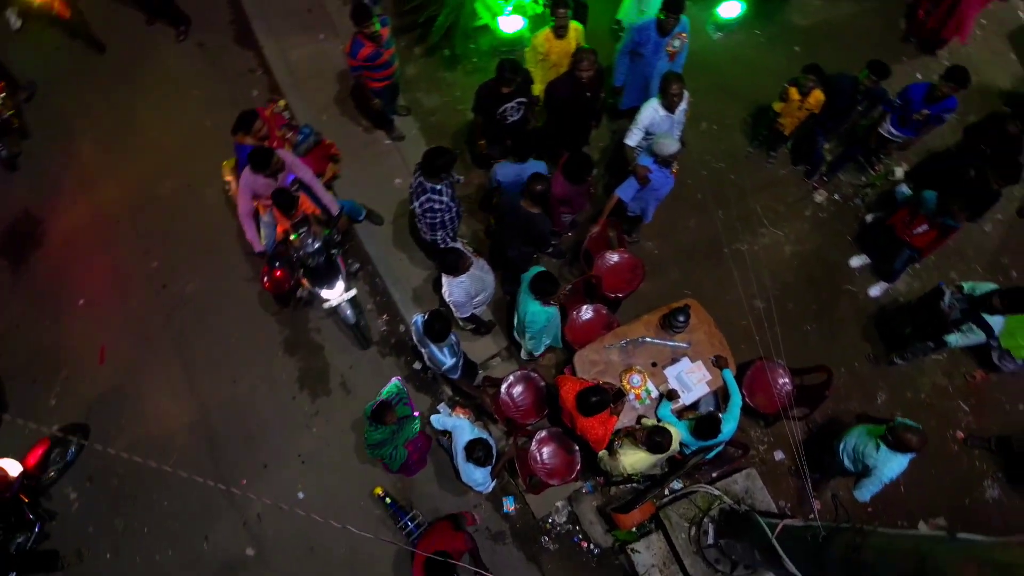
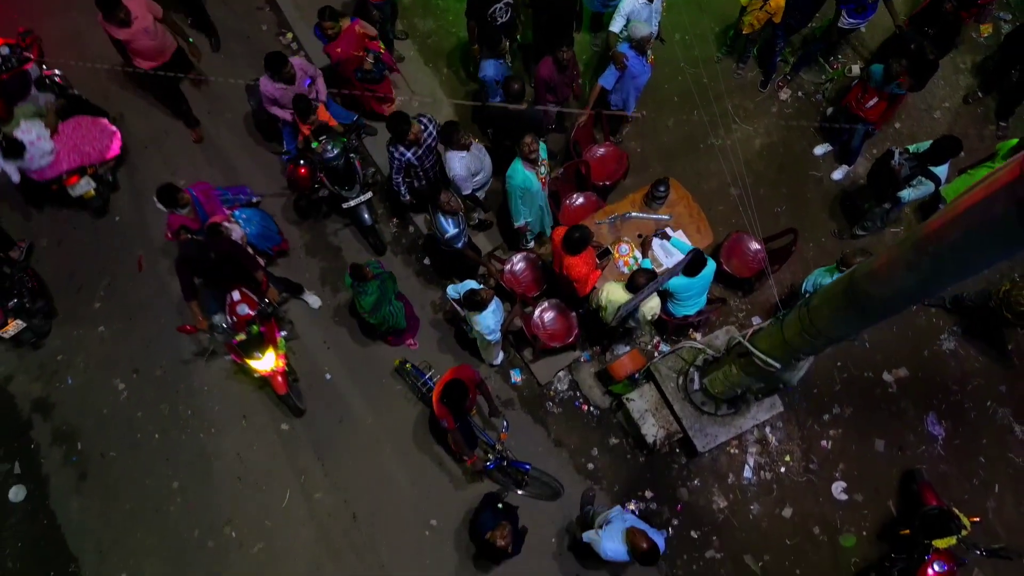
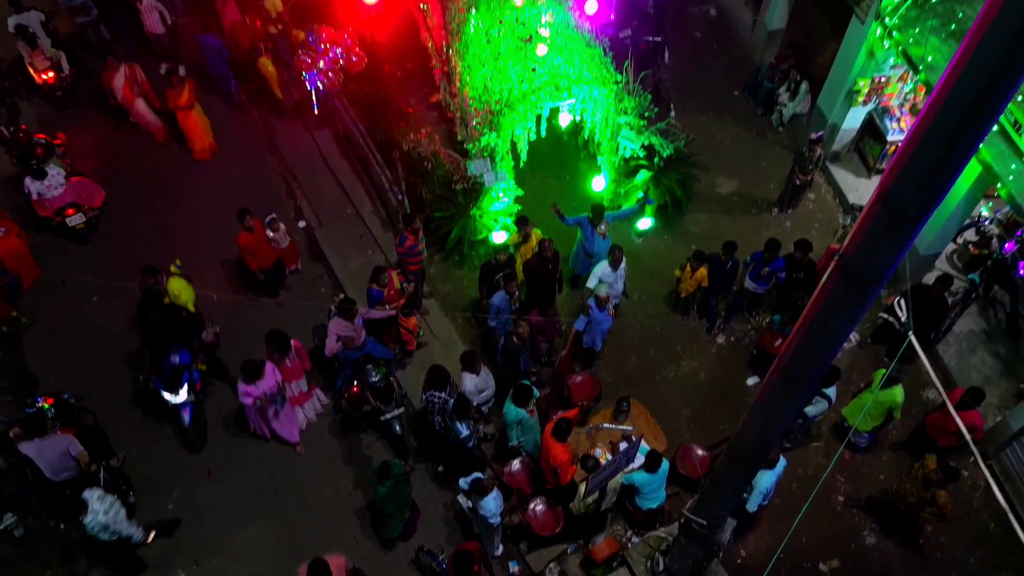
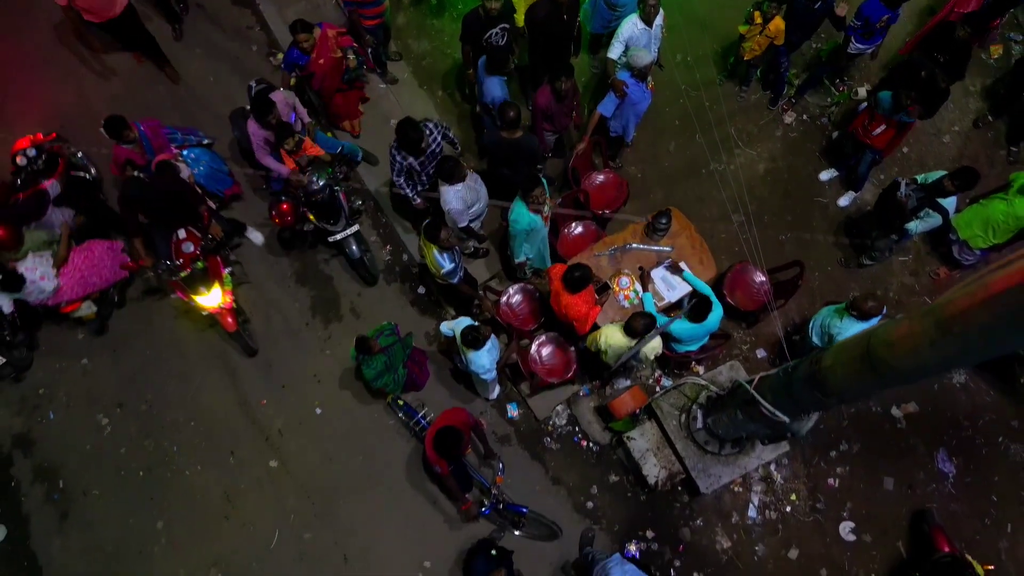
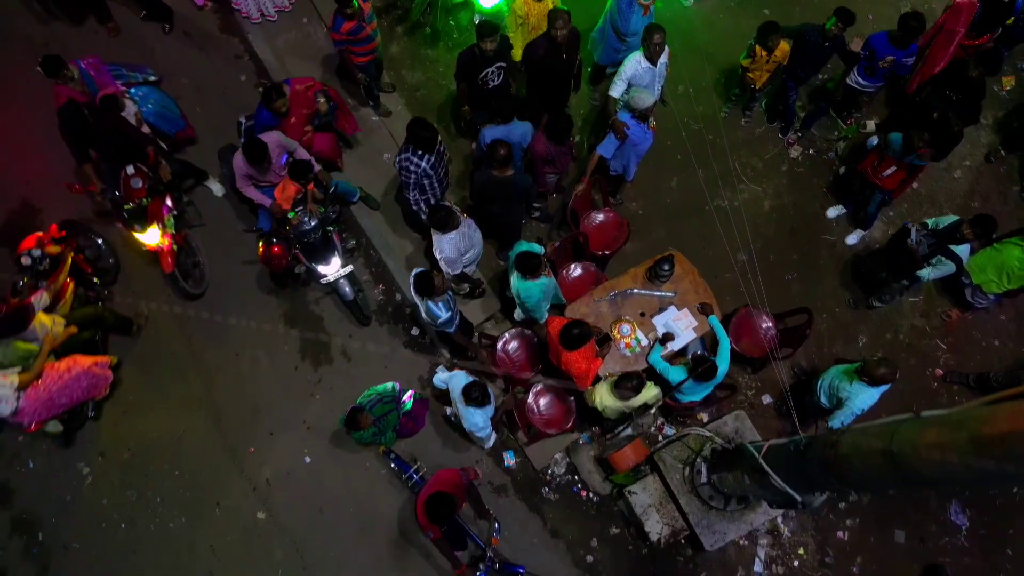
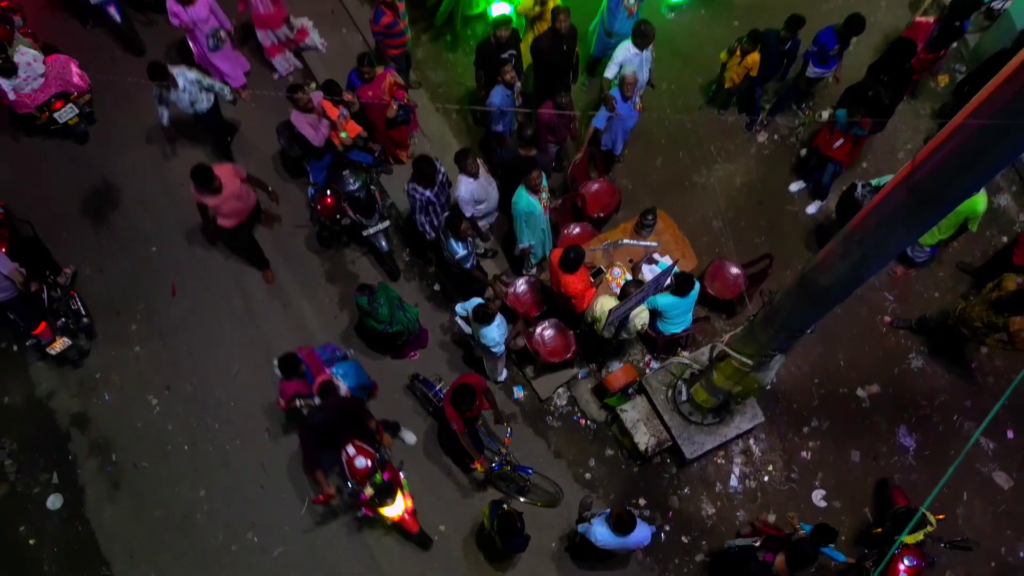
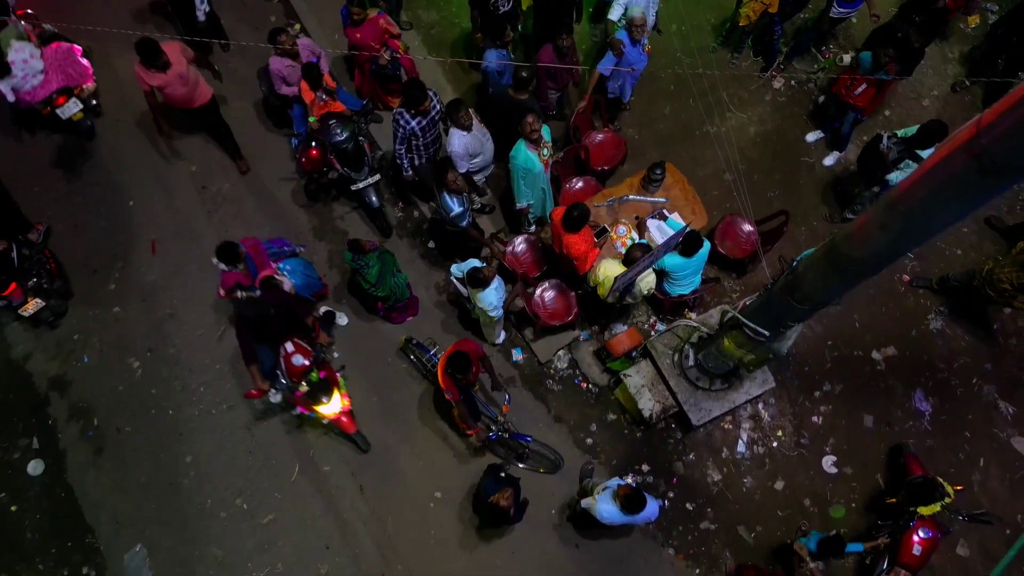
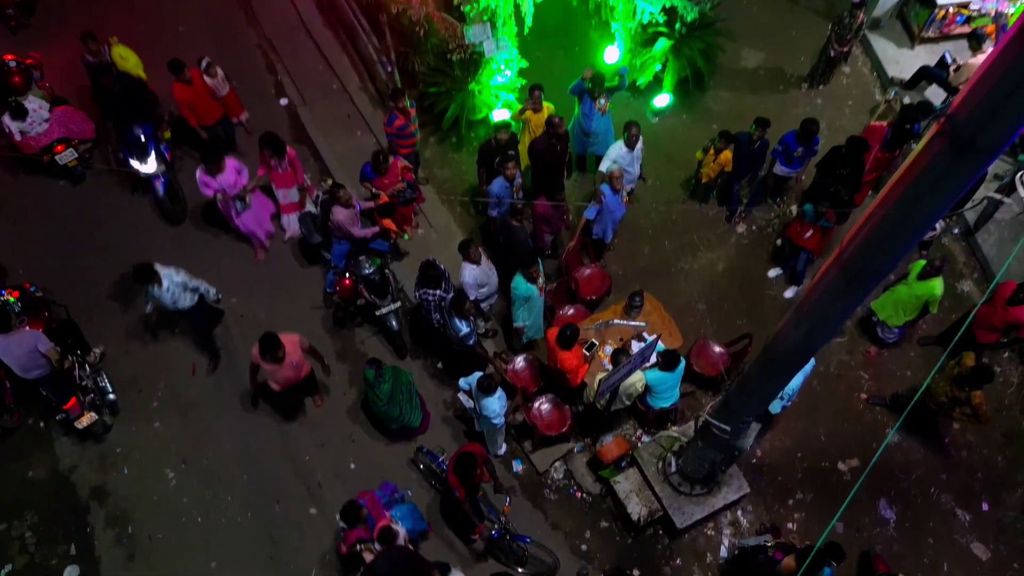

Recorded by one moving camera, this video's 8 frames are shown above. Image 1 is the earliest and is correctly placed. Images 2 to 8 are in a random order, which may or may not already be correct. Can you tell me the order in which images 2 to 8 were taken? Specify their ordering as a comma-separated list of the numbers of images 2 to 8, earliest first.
5, 4, 2, 7, 6, 8, 3
